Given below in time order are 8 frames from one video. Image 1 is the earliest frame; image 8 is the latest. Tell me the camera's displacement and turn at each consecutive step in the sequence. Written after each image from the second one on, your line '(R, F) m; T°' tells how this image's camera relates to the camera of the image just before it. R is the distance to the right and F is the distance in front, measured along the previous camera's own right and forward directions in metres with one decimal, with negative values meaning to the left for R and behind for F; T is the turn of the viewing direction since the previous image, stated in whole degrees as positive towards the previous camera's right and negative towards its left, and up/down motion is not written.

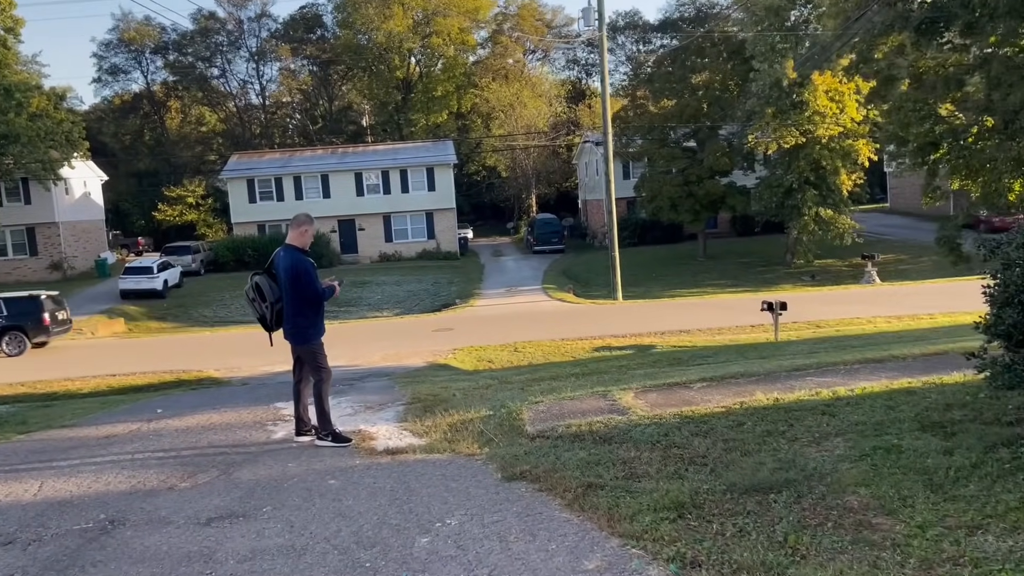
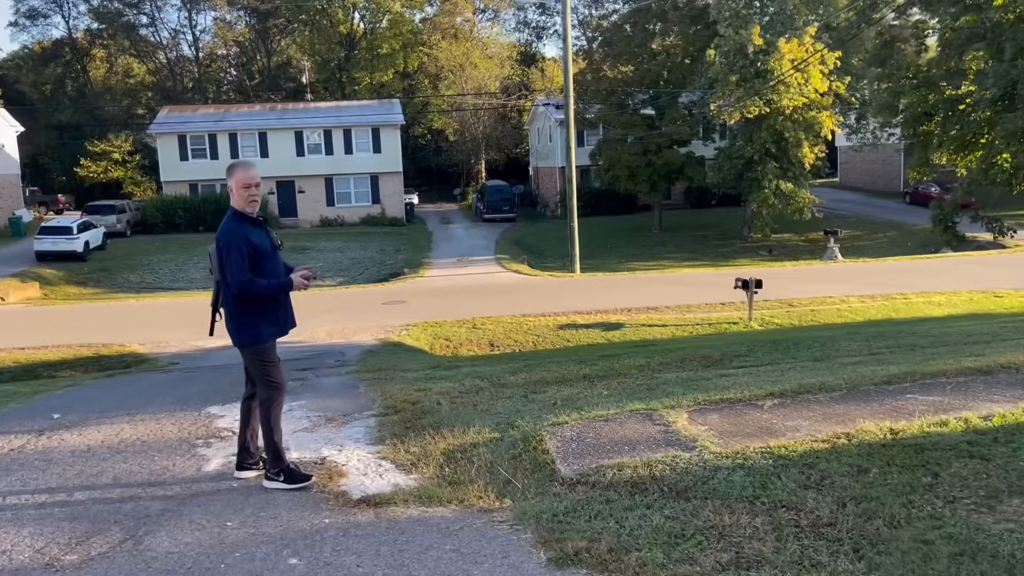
(-0.4, +1.3) m; +4°
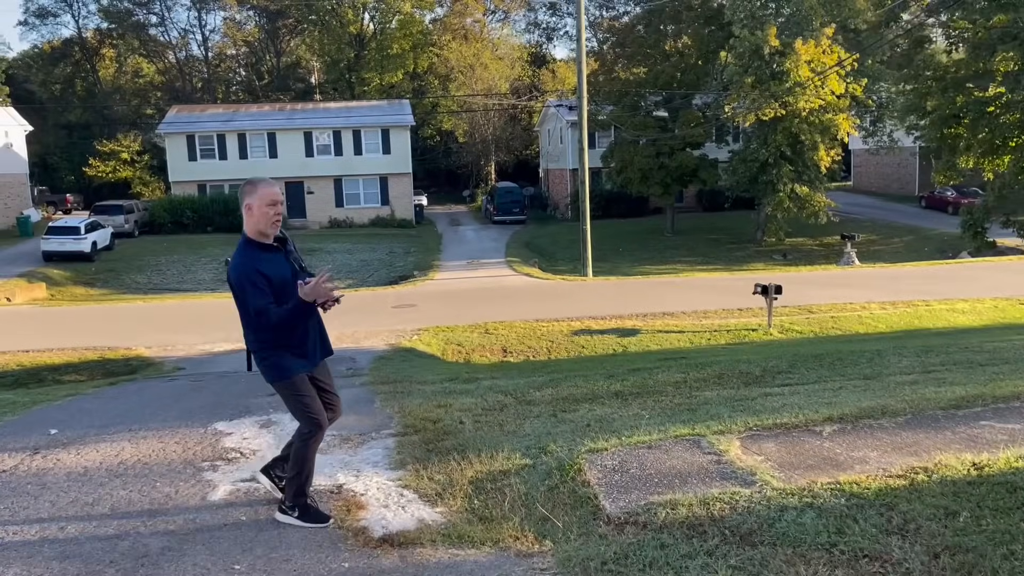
(-0.1, +0.3) m; 0°
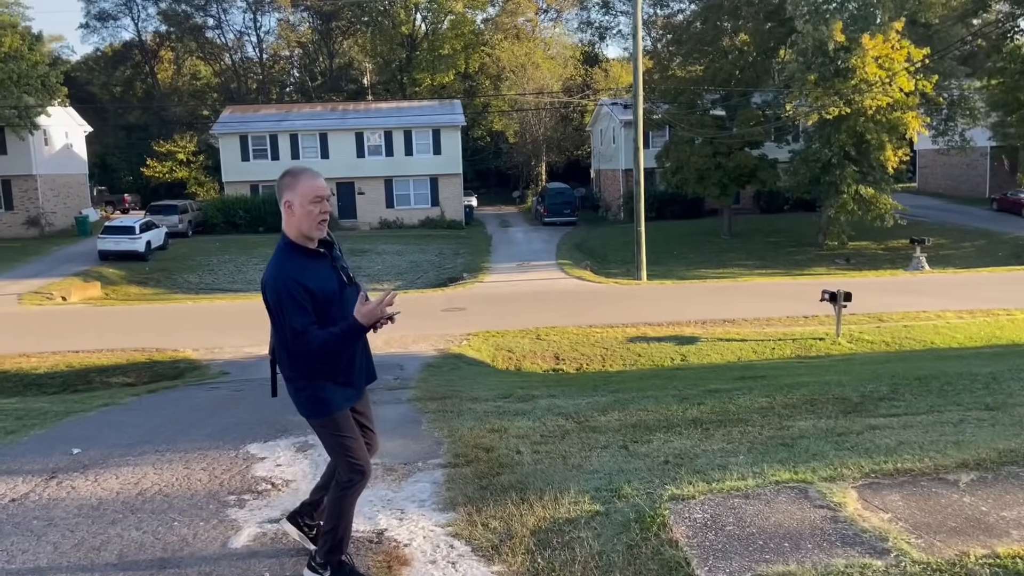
(-0.1, +0.5) m; -3°
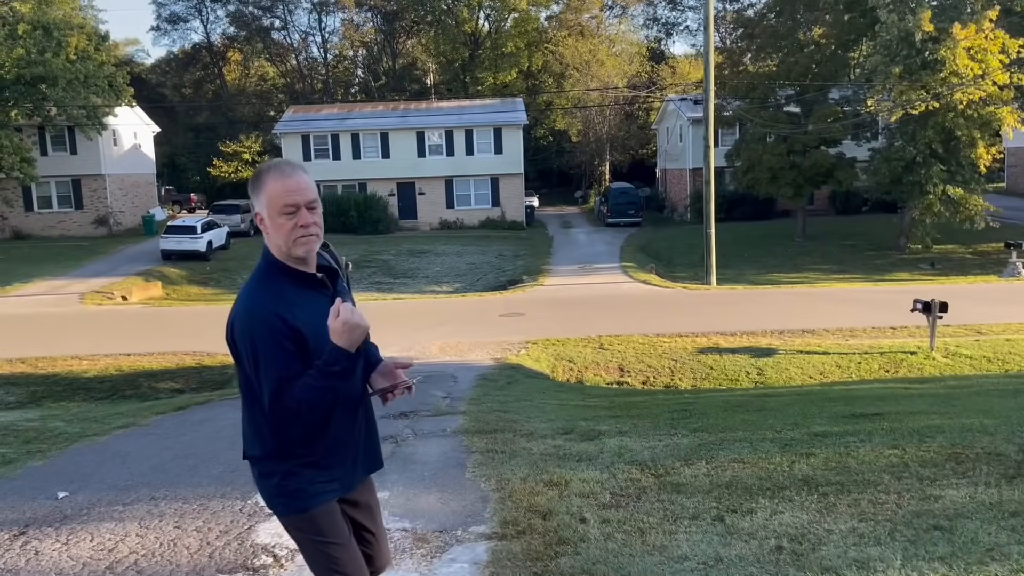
(0.0, +0.8) m; -4°
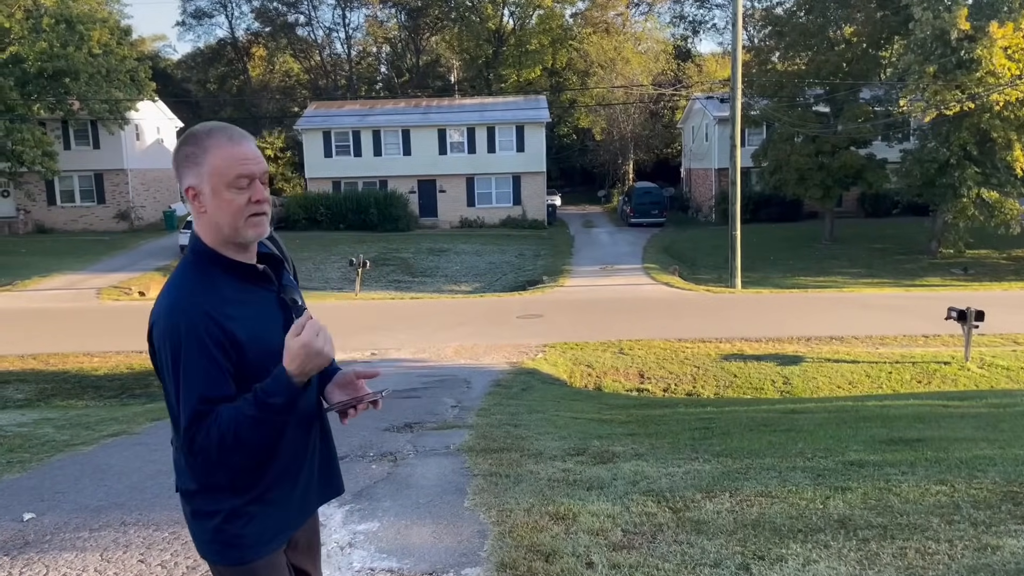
(+0.1, +0.4) m; -2°
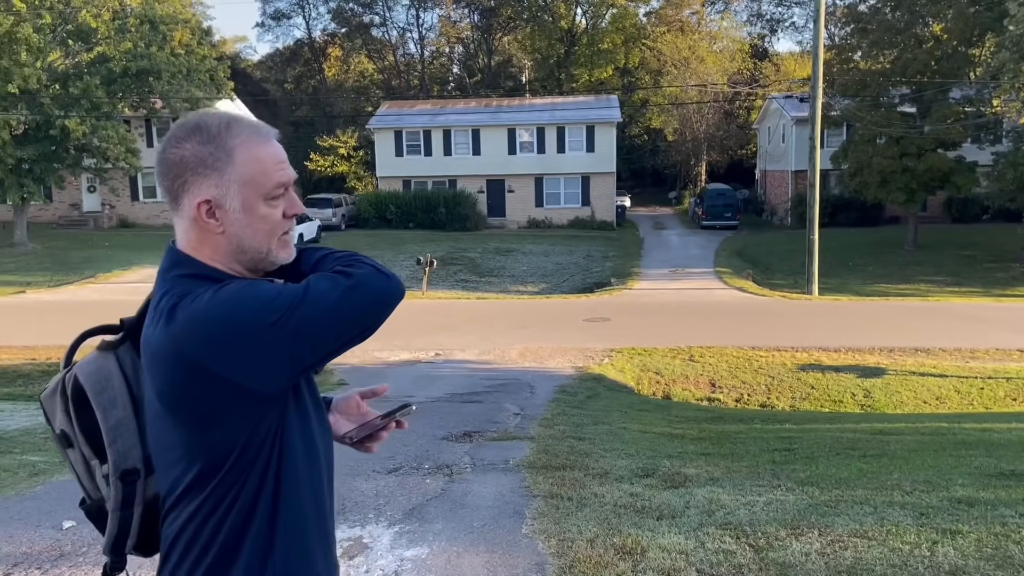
(0.0, +0.3) m; -5°
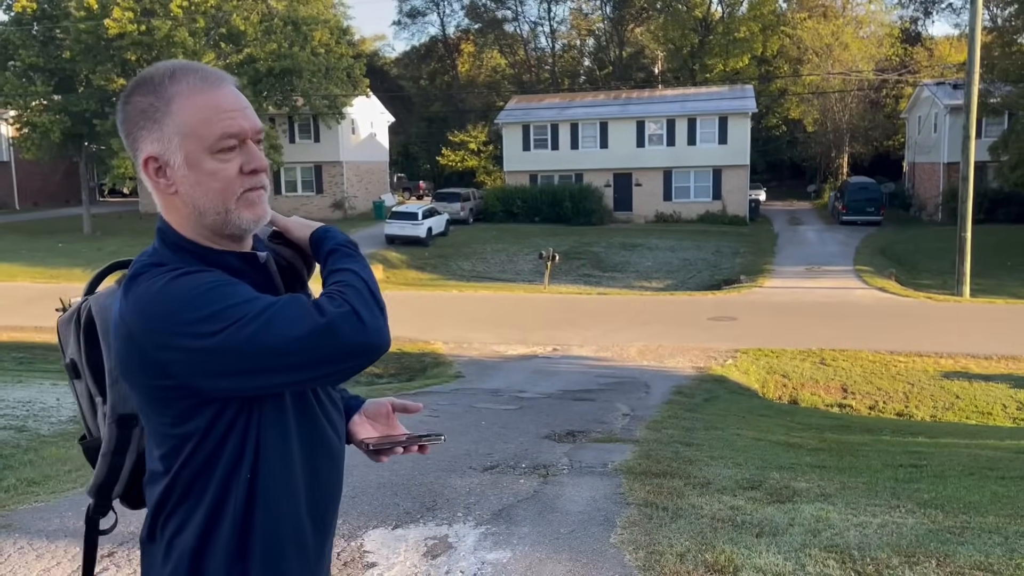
(+0.1, +0.1) m; -9°
